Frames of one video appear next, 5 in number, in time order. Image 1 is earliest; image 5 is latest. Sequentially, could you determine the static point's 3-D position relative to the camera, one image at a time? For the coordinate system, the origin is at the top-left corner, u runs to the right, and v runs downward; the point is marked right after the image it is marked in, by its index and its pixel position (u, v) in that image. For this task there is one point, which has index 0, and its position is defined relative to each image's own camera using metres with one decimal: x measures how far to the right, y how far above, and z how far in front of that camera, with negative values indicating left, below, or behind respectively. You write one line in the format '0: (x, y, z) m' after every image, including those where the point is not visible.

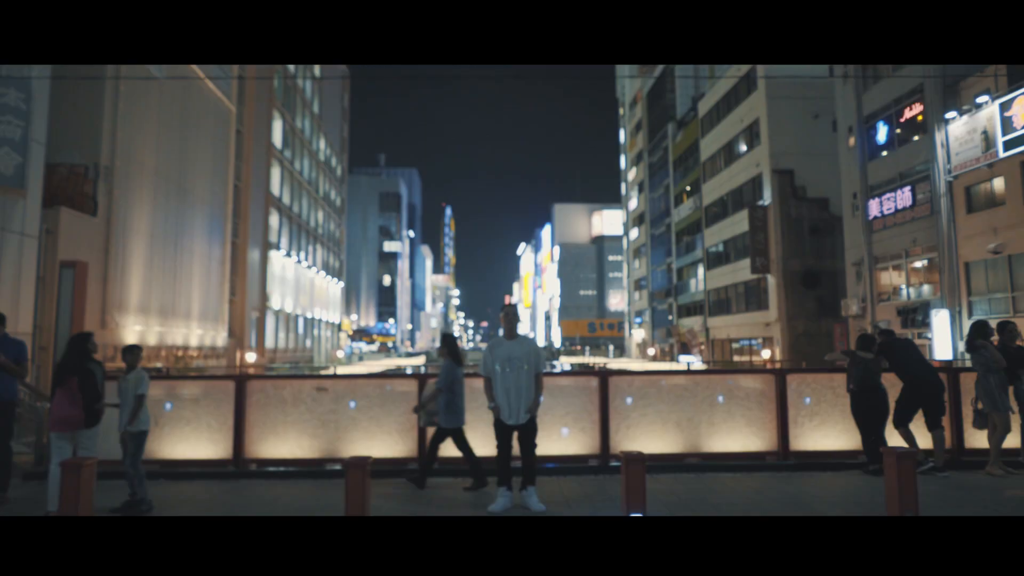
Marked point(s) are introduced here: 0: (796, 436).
0: (+3.5, -1.8, +7.7) m
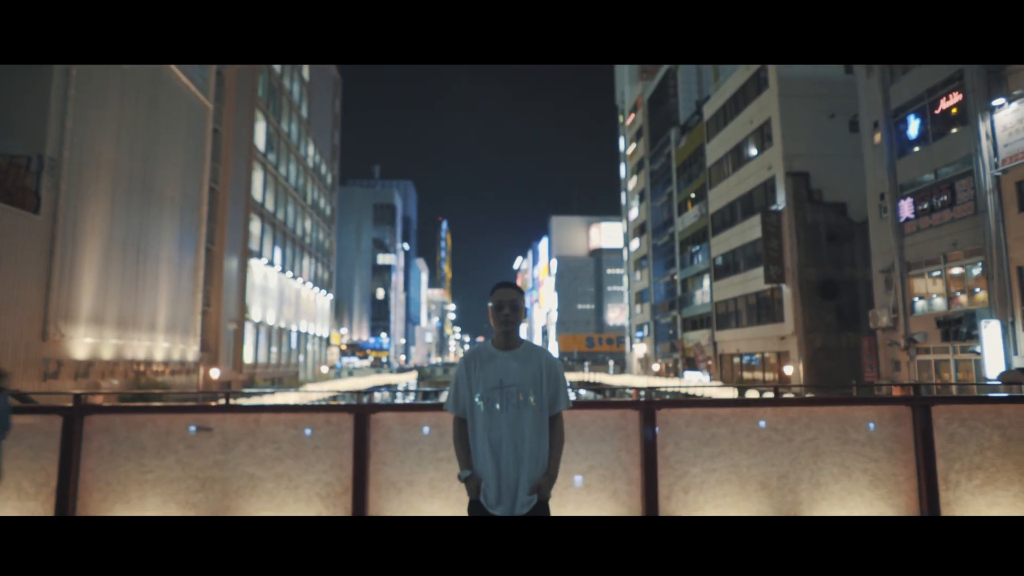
0: (+3.4, -1.7, +4.9) m
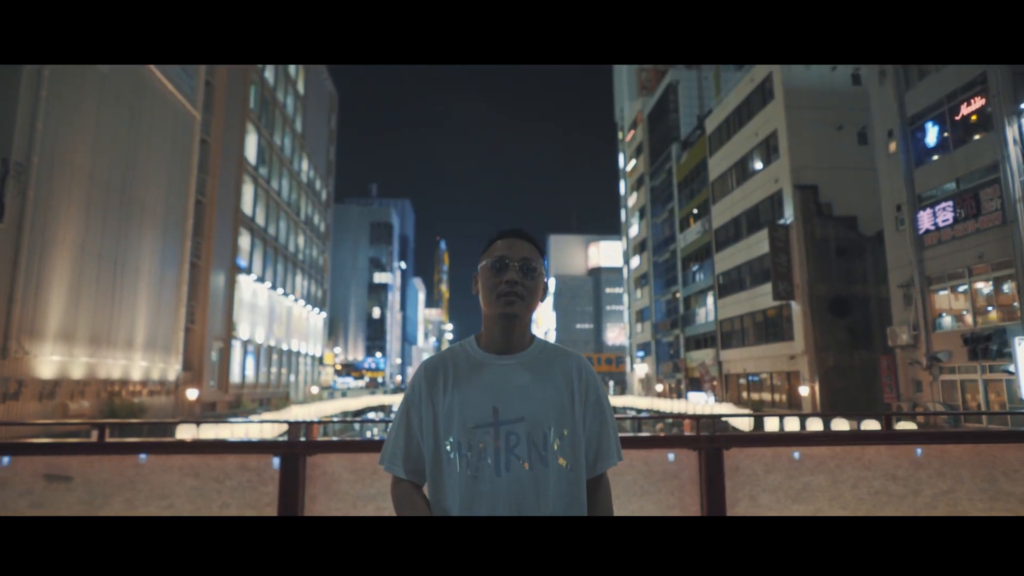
0: (+3.4, -1.6, +3.4) m
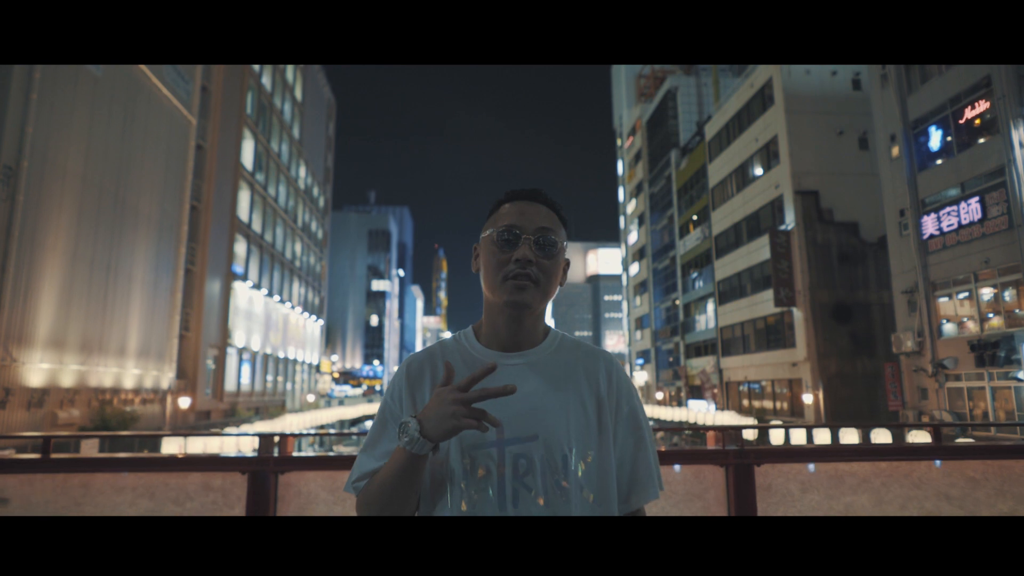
0: (+3.4, -1.6, +2.9) m
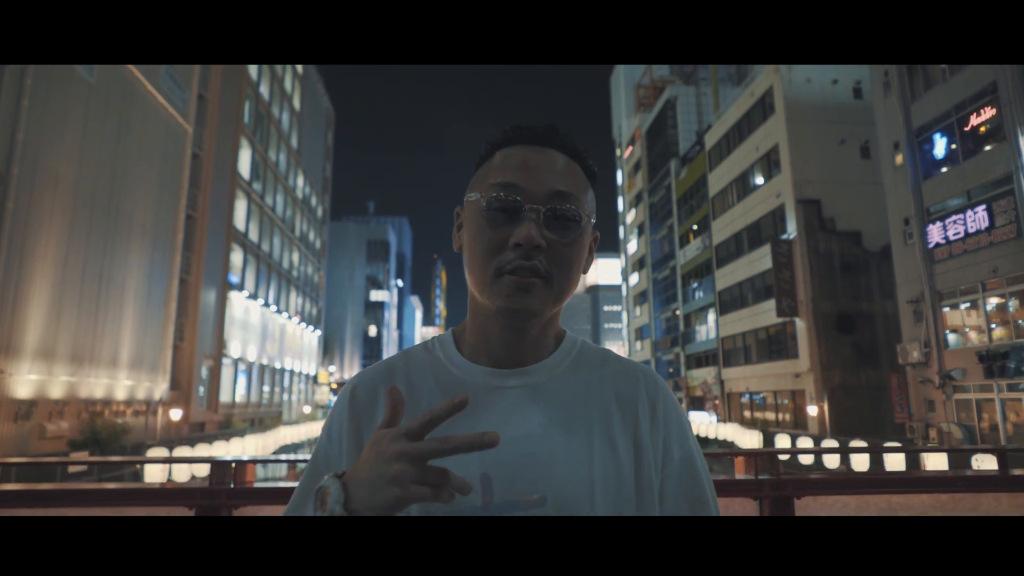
0: (+3.4, -1.6, +2.5) m
